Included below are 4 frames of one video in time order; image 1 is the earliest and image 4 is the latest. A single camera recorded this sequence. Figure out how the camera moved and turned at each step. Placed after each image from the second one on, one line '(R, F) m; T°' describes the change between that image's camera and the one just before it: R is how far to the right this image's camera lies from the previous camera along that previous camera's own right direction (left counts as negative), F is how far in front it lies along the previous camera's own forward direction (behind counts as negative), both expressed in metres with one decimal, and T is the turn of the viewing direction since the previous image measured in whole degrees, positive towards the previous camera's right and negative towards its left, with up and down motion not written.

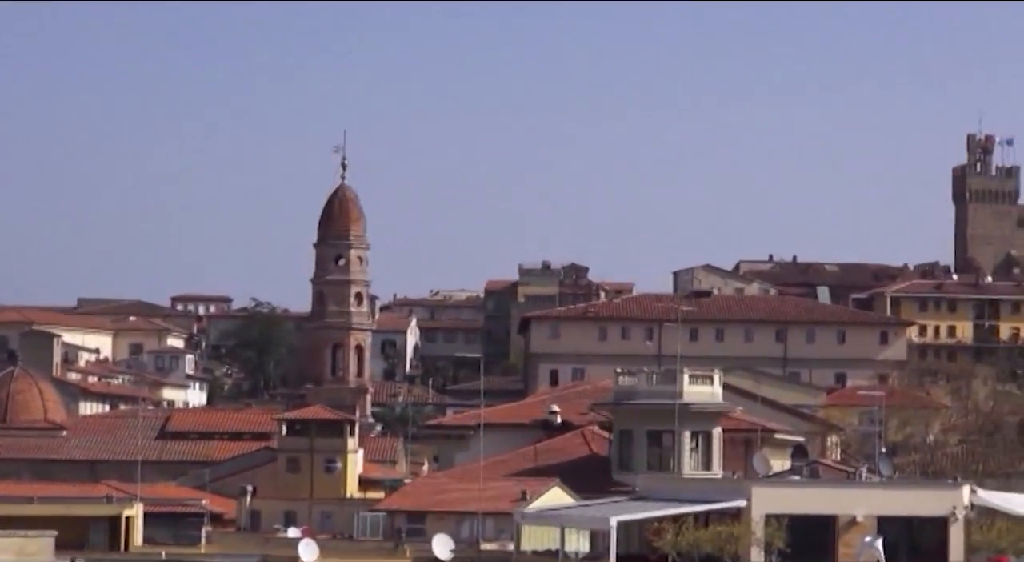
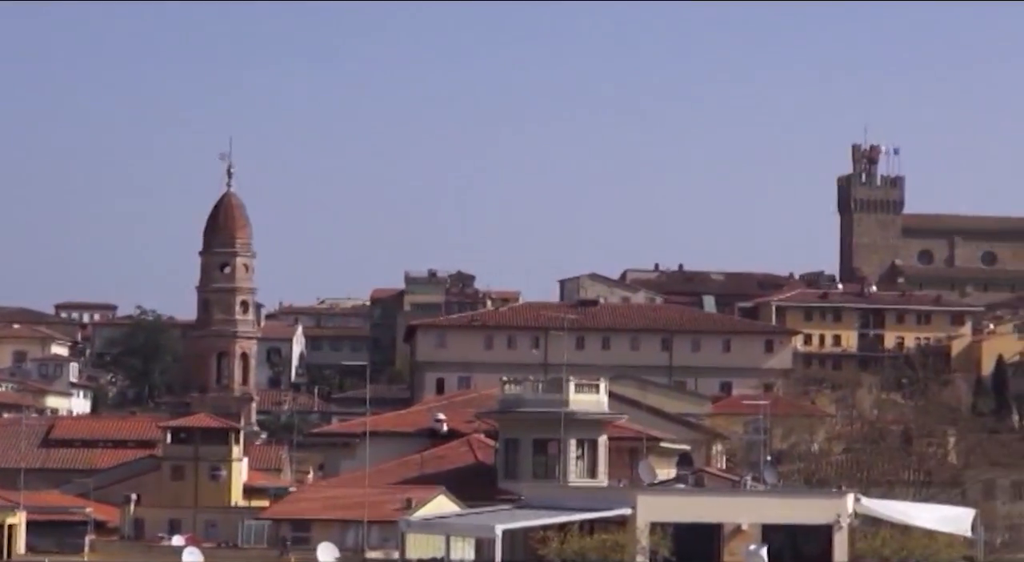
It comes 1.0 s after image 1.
(0.0, 0.0) m; +2°
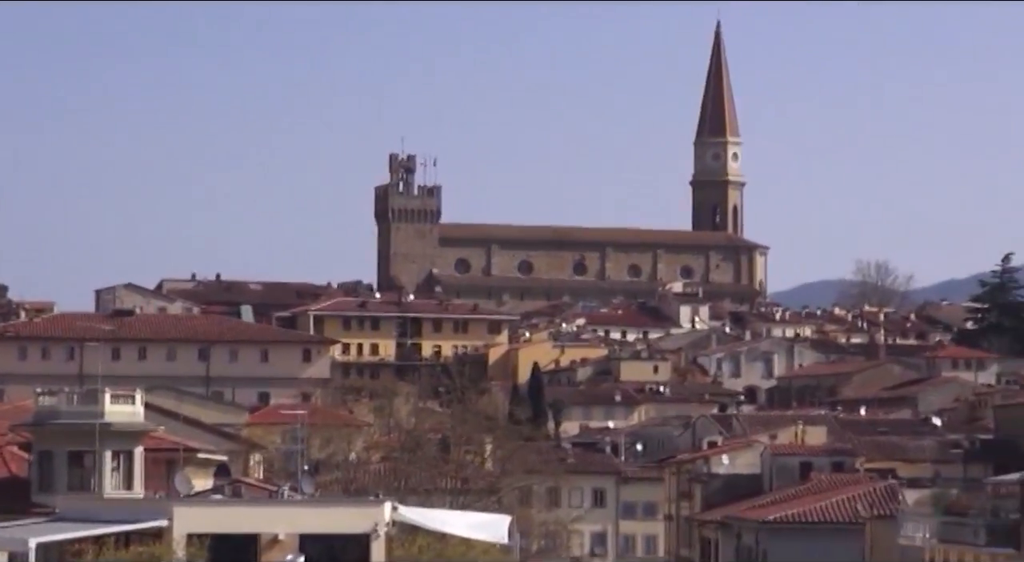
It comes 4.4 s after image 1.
(0.0, +0.2) m; +8°
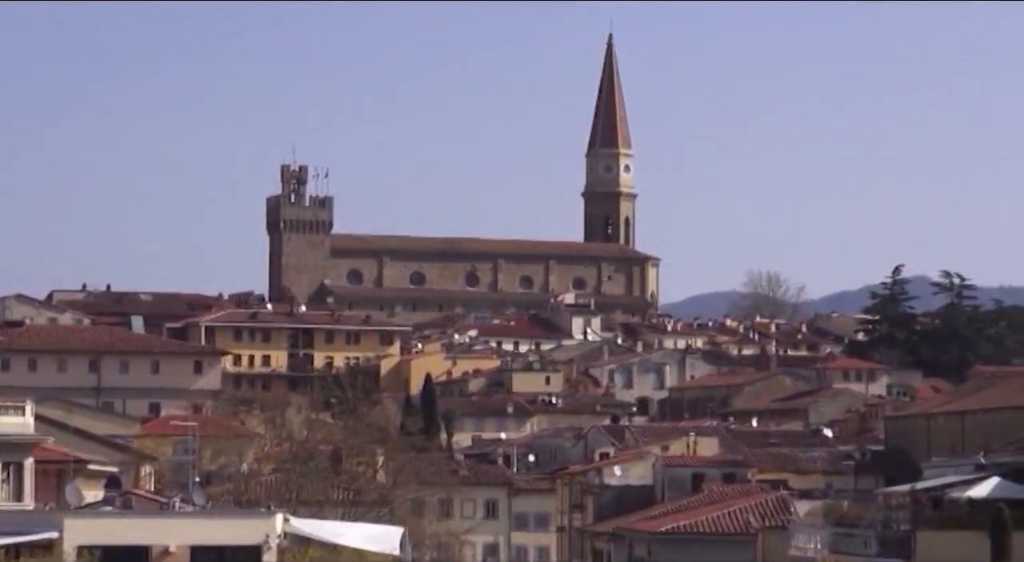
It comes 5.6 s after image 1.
(0.0, 0.0) m; +2°
